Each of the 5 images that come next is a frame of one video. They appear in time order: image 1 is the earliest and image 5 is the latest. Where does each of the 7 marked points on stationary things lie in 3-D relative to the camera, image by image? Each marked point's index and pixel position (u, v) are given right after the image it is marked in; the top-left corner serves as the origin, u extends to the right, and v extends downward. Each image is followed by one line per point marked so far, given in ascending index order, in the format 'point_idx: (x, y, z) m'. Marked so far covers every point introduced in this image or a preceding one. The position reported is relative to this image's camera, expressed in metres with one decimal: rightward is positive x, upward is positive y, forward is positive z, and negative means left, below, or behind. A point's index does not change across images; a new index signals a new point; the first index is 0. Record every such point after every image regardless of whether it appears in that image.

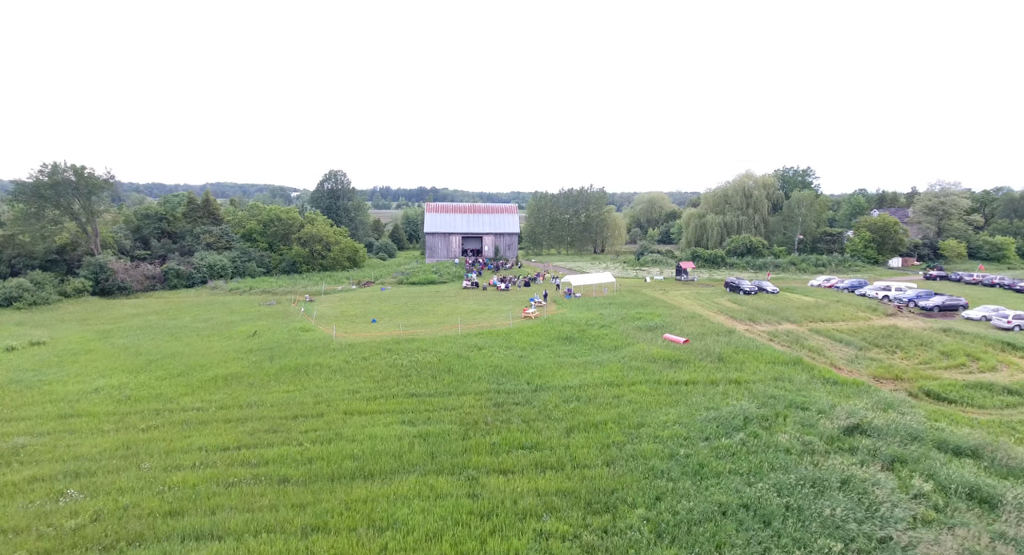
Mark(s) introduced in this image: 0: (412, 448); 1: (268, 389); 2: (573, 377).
0: (-2.8, -4.7, +13.6) m
1: (-8.5, -3.9, +17.2) m
2: (+2.3, -3.7, +18.7) m
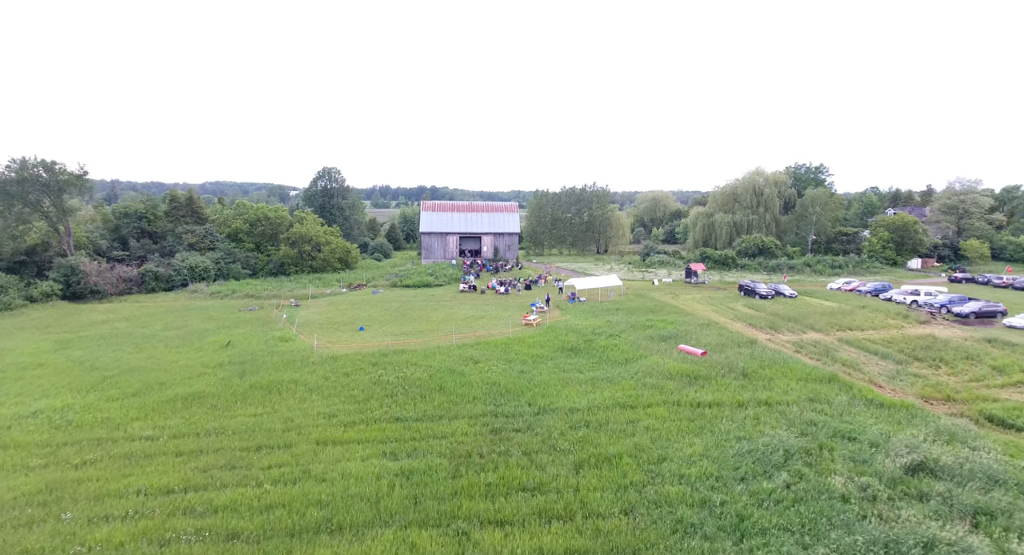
0: (-2.8, -4.9, +11.4) m
1: (-8.5, -4.1, +15.0) m
2: (+2.3, -4.0, +16.5) m
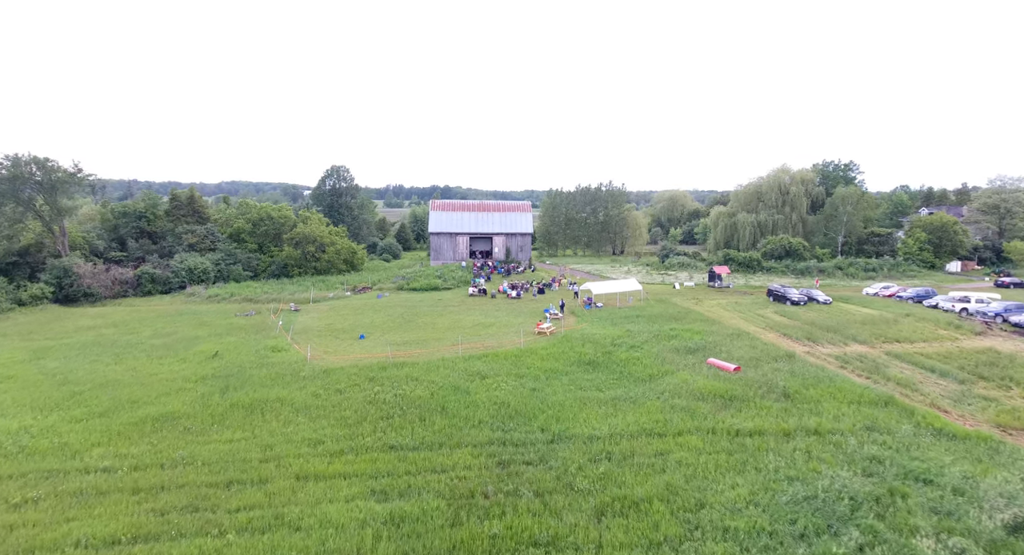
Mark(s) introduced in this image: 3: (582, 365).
0: (-2.6, -5.1, +9.5) m
1: (-8.2, -4.3, +13.3) m
2: (+2.6, -4.2, +14.5) m
3: (+2.7, -3.4, +19.3) m
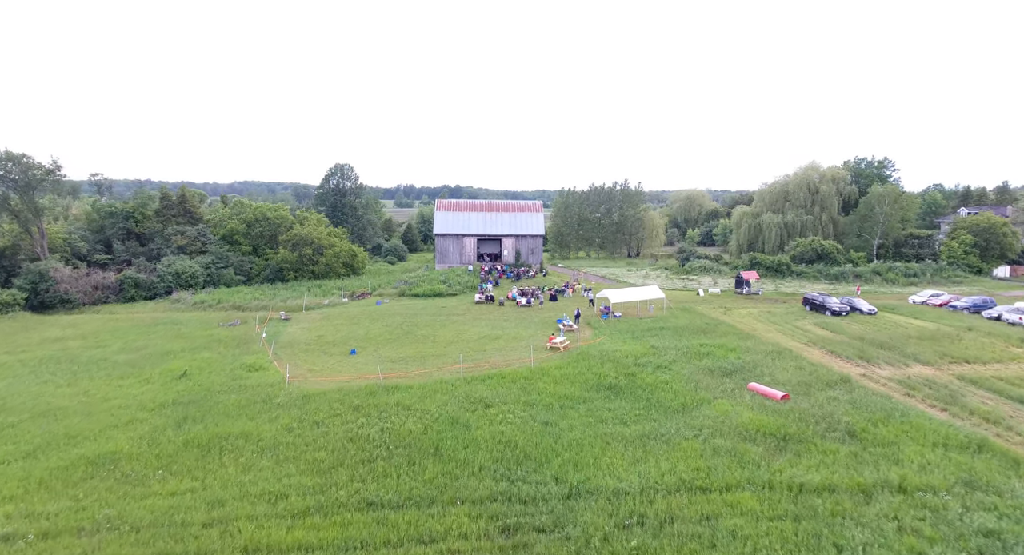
0: (-2.5, -5.5, +6.9) m
1: (-8.0, -4.6, +10.9) m
2: (+2.8, -4.6, +11.8) m
3: (+3.0, -3.8, +16.7) m
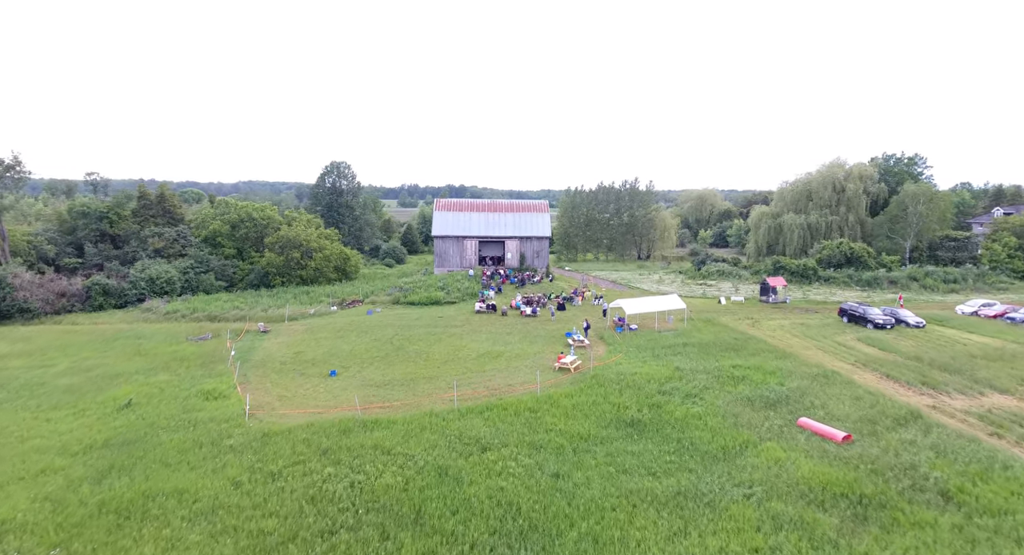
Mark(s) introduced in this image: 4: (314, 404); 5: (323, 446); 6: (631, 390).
0: (-2.5, -5.9, +4.2) m
1: (-8.0, -5.0, +8.2) m
2: (+2.8, -5.0, +9.0) m
3: (+3.1, -4.2, +13.9) m
4: (-6.0, -3.8, +15.2) m
5: (-4.8, -4.2, +12.5) m
6: (+3.8, -3.7, +16.1) m
